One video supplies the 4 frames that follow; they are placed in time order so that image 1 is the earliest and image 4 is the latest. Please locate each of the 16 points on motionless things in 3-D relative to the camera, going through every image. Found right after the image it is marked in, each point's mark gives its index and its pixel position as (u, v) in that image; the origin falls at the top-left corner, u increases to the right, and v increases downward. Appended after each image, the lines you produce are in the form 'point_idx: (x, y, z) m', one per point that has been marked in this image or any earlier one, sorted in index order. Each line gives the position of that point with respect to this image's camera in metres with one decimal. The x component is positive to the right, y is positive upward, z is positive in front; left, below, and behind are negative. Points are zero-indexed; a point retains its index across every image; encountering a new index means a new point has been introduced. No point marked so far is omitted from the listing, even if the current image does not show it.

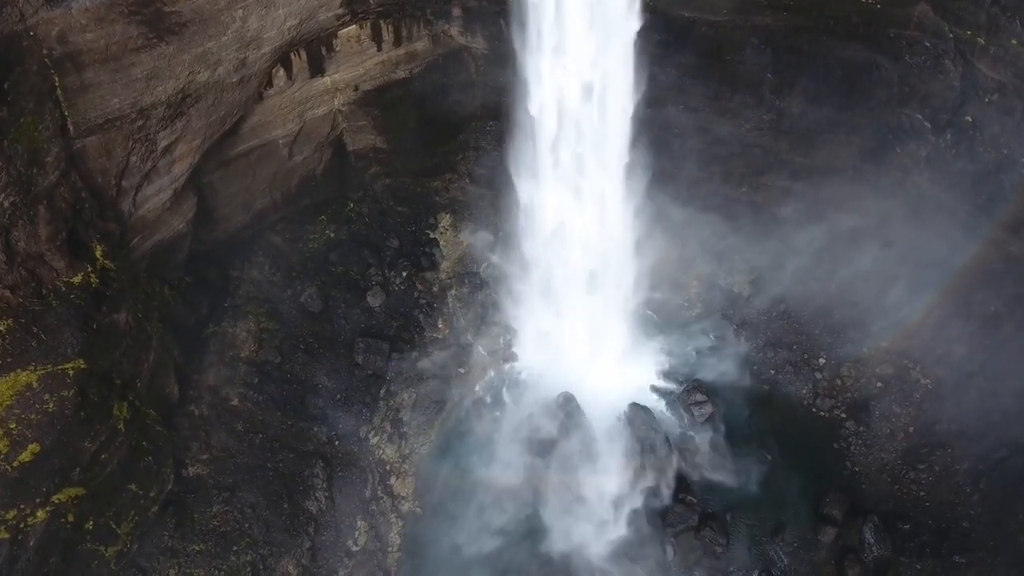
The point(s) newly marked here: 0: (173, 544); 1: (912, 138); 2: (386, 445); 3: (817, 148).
0: (-6.7, -5.0, +13.2) m
1: (+9.0, +3.4, +15.2) m
2: (-3.1, -3.9, +16.6) m
3: (+7.4, +3.3, +16.2) m
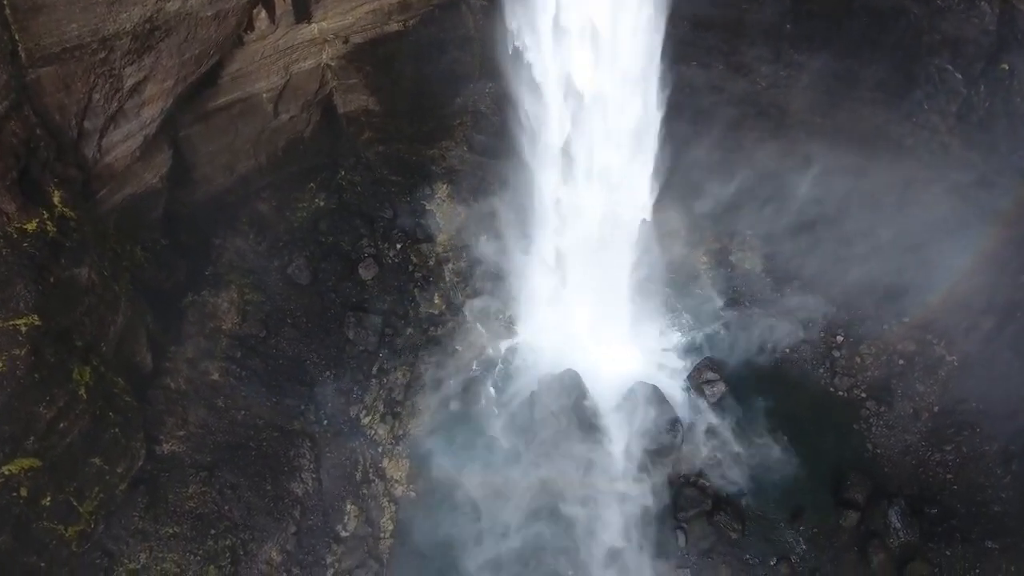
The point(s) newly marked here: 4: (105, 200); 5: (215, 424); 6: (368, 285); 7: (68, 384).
0: (-6.6, -4.3, +12.1) m
1: (+9.0, +4.1, +14.2) m
2: (-3.1, -3.1, +15.5) m
3: (+7.4, +4.0, +15.2) m
4: (-7.1, +1.6, +11.8) m
5: (-6.1, -2.8, +13.8) m
6: (-3.6, +0.1, +16.6) m
7: (-7.0, -1.5, +10.6) m
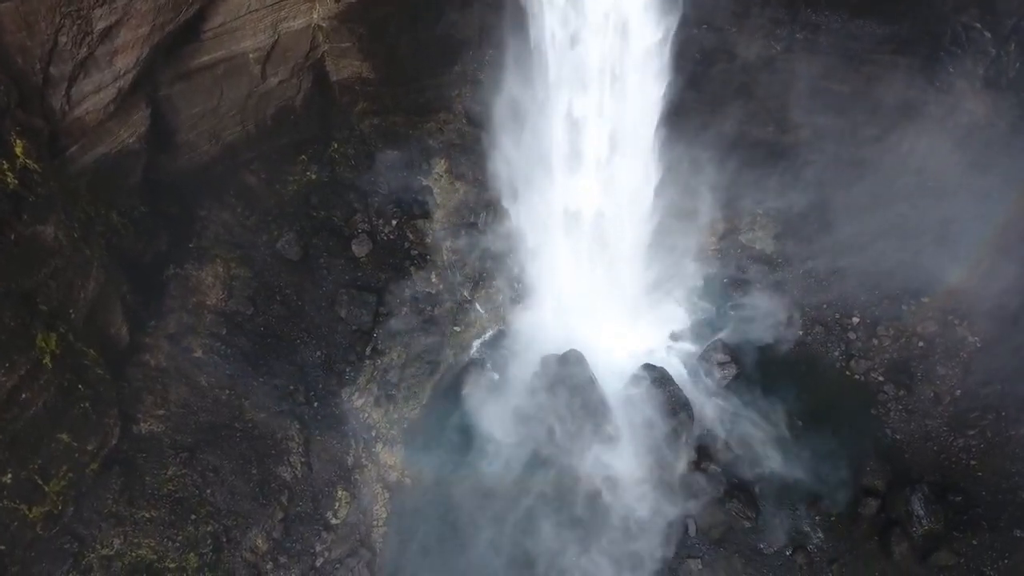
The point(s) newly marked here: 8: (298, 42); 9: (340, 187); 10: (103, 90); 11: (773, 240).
0: (-6.6, -3.7, +11.3) m
1: (+9.1, +4.6, +13.4) m
2: (-3.1, -2.6, +14.7) m
3: (+7.4, +4.6, +14.4) m
4: (-7.1, +2.1, +11.0) m
5: (-6.0, -2.2, +13.0) m
6: (-3.5, +0.6, +15.8) m
7: (-7.0, -0.9, +9.8) m
8: (-4.5, +5.2, +14.3) m
9: (-4.1, +2.4, +16.0) m
10: (-6.5, +3.1, +10.7) m
11: (+6.6, +1.2, +17.0) m
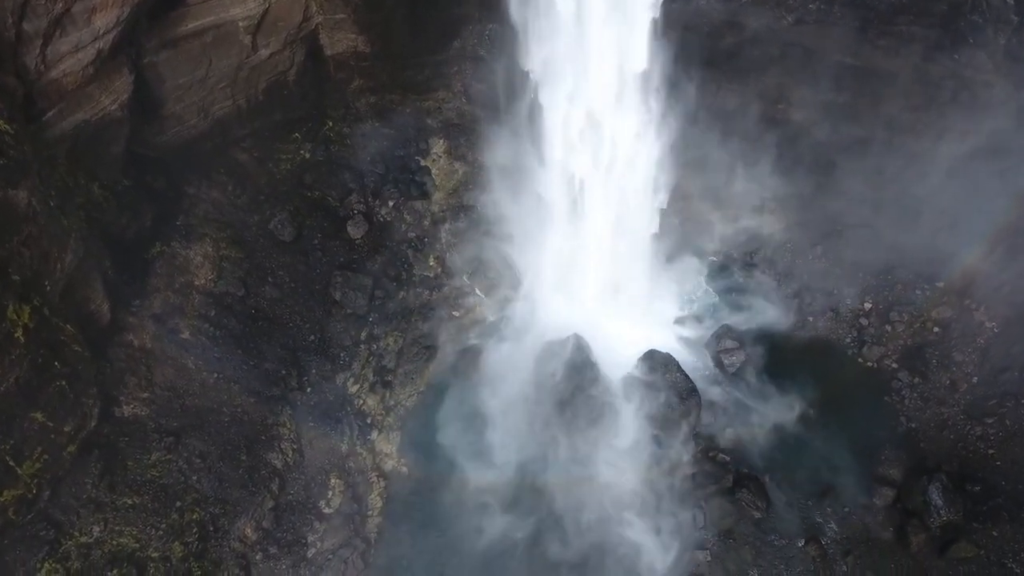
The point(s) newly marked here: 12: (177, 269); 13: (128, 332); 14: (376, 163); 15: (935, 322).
0: (-6.6, -3.3, +10.8) m
1: (+9.1, +5.0, +12.9) m
2: (-3.0, -2.2, +14.1) m
3: (+7.5, +5.0, +13.8) m
4: (-7.1, +2.5, +10.5) m
5: (-6.0, -1.8, +12.4) m
6: (-3.5, +1.0, +15.3) m
7: (-6.9, -0.5, +9.3) m
8: (-4.5, +5.6, +13.8) m
9: (-4.0, +2.8, +15.4) m
10: (-6.5, +3.5, +10.2) m
11: (+6.6, +1.6, +16.5) m
12: (-6.5, +0.4, +13.1) m
13: (-6.9, -0.8, +12.1) m
14: (-3.2, +3.0, +15.8) m
15: (+9.5, -0.7, +15.1) m
